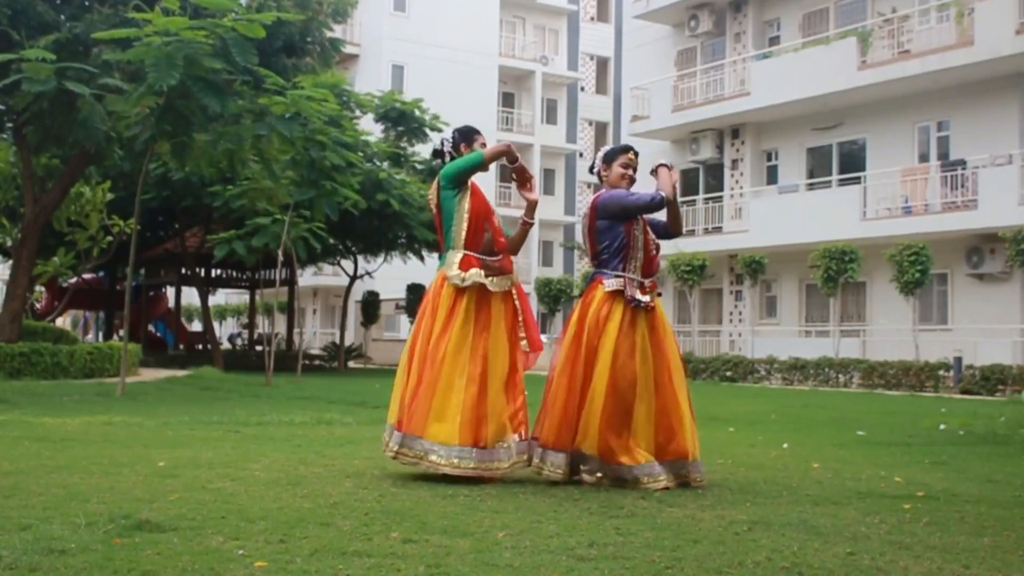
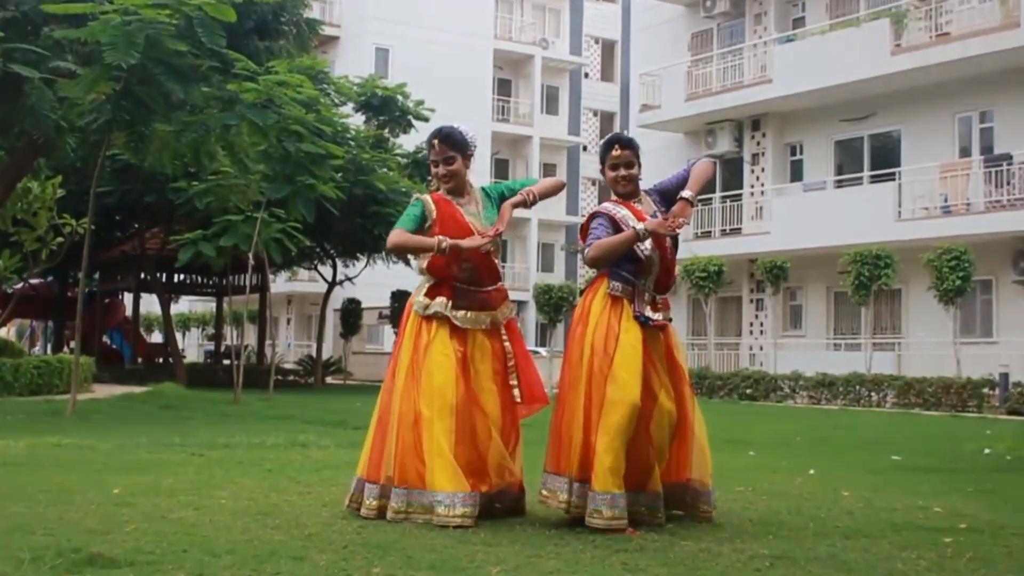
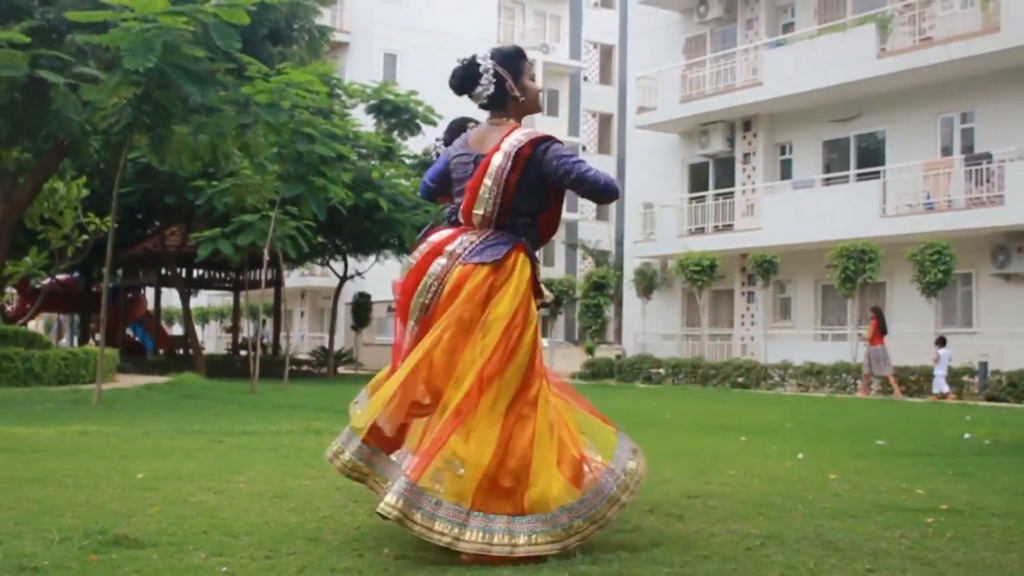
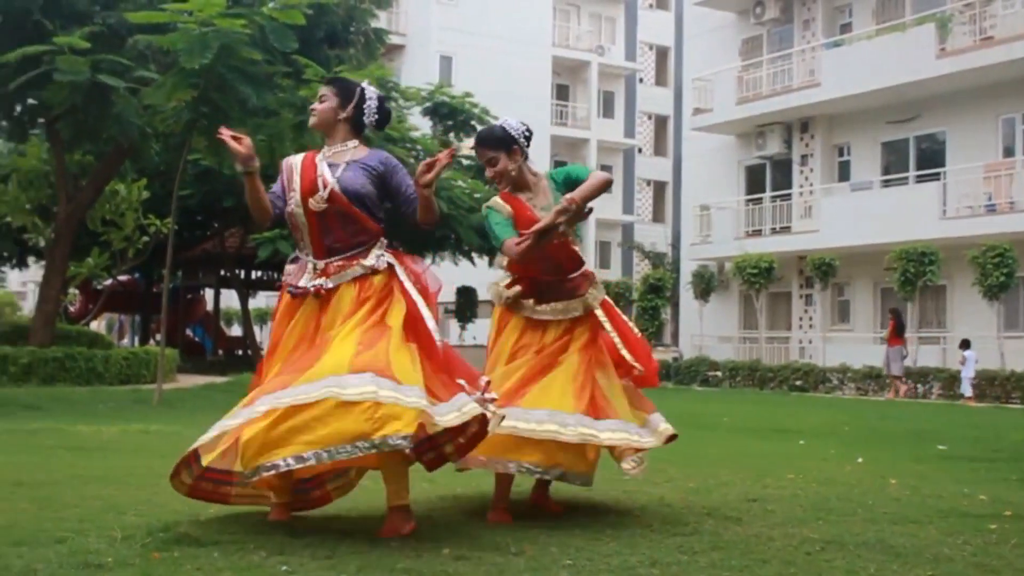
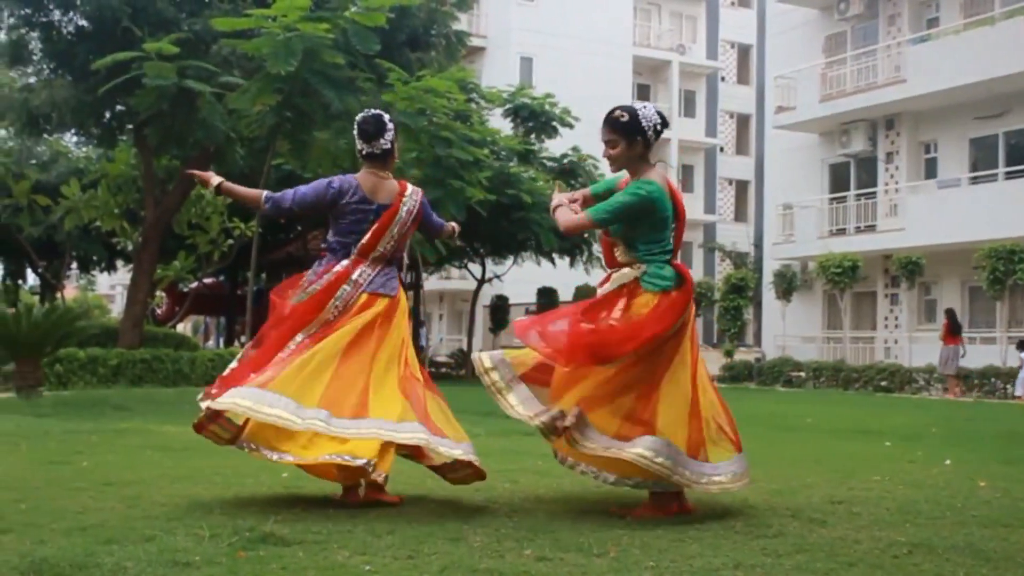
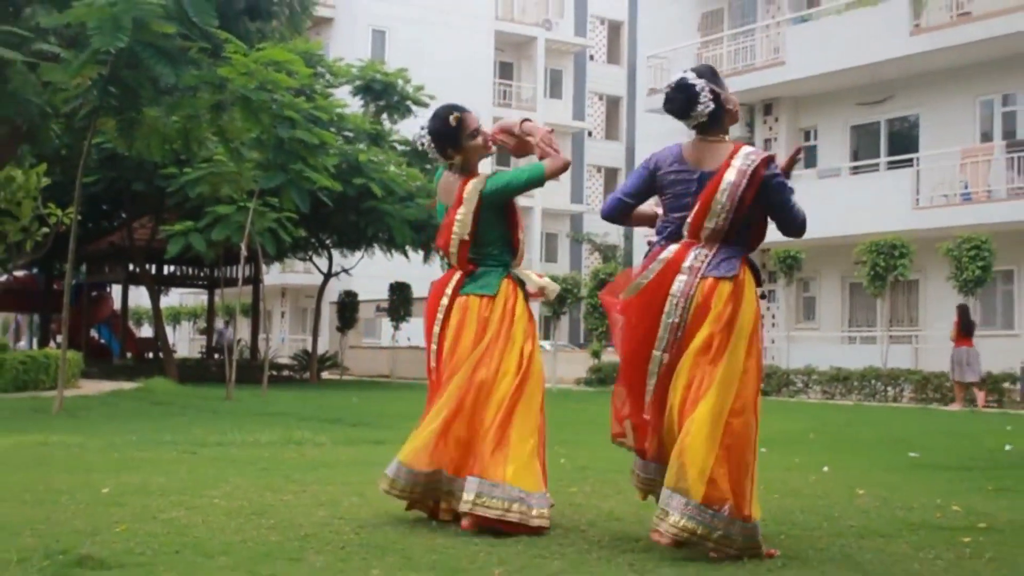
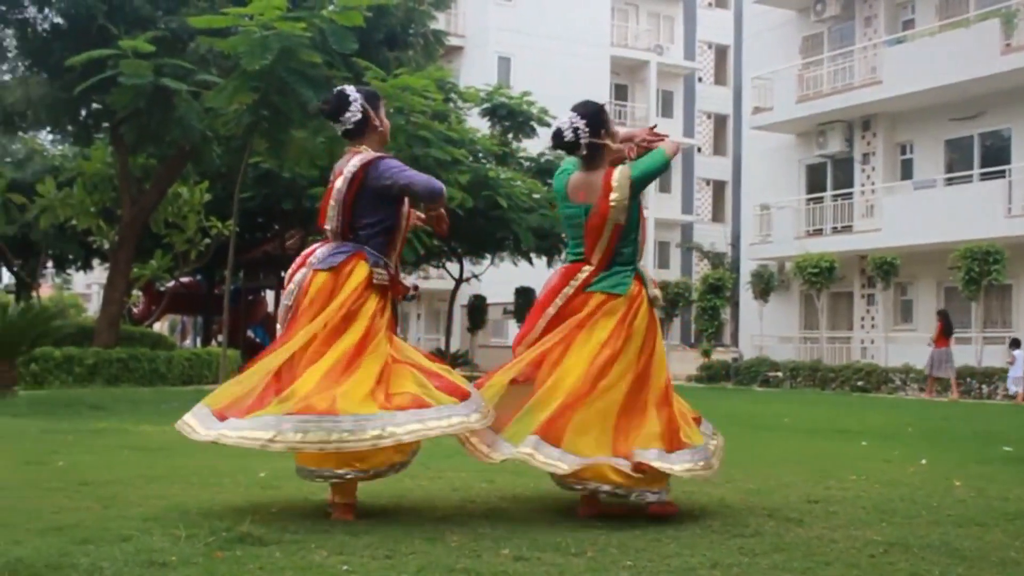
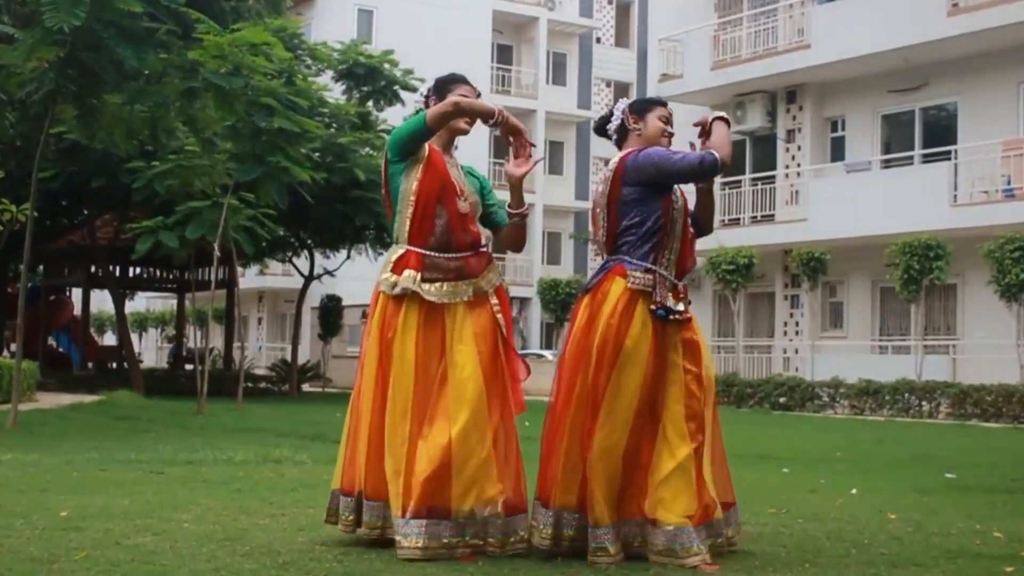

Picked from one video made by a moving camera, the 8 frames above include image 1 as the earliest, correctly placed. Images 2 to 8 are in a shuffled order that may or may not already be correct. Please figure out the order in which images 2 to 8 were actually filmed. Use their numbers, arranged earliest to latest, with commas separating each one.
2, 8, 6, 3, 4, 7, 5
